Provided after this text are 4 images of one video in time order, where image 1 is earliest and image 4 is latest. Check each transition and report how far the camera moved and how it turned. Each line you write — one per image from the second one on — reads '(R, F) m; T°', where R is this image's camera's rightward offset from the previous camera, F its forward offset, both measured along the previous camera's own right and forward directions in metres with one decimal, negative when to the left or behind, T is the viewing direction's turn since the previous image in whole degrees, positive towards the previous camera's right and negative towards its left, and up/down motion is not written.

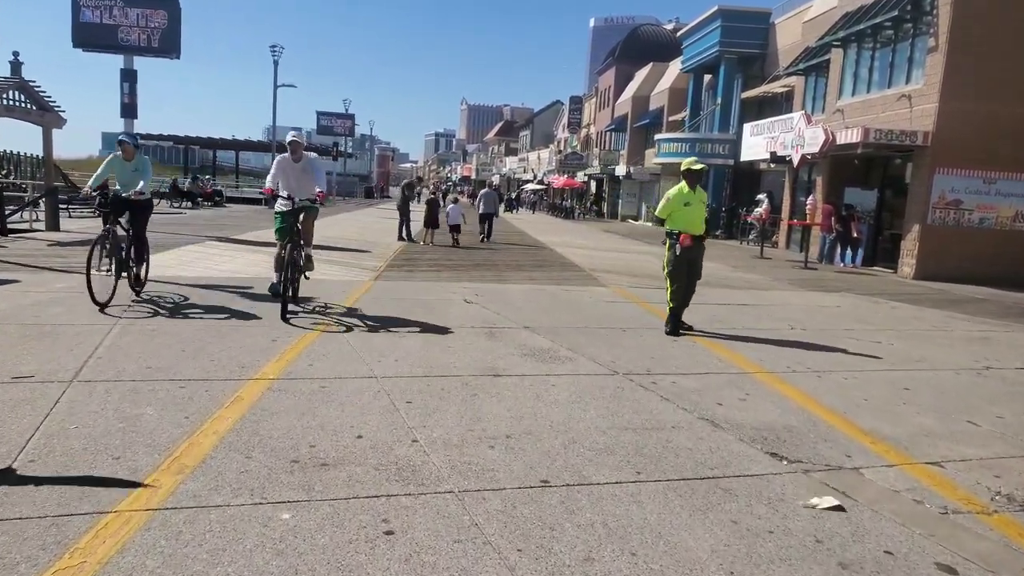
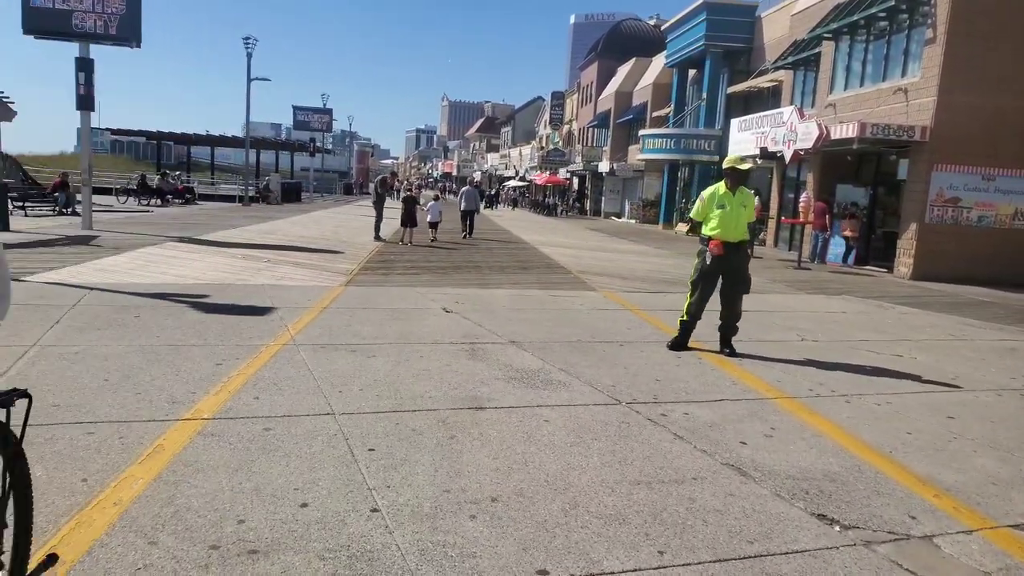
(0.0, +0.9) m; +1°
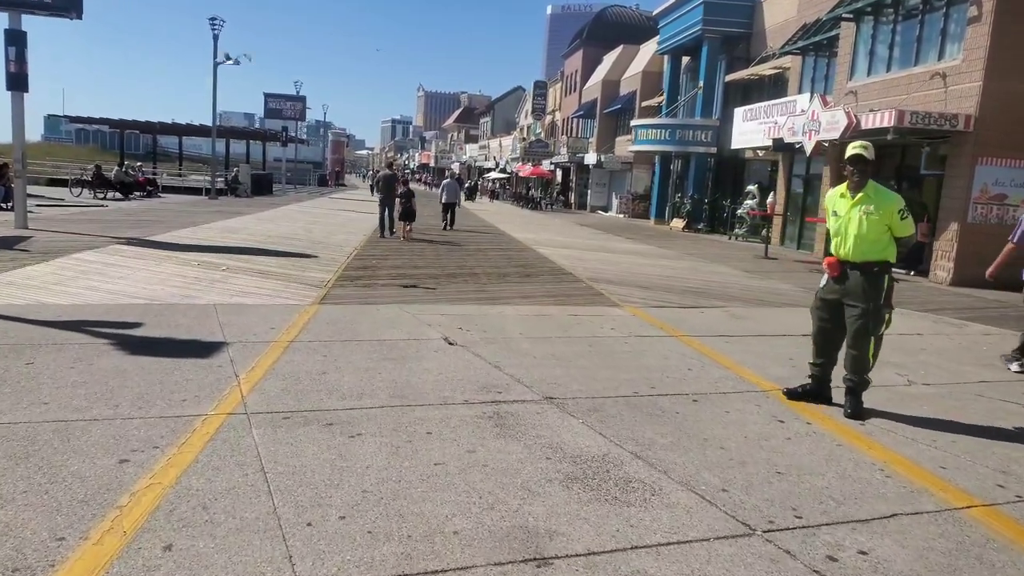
(-0.4, +2.0) m; +2°
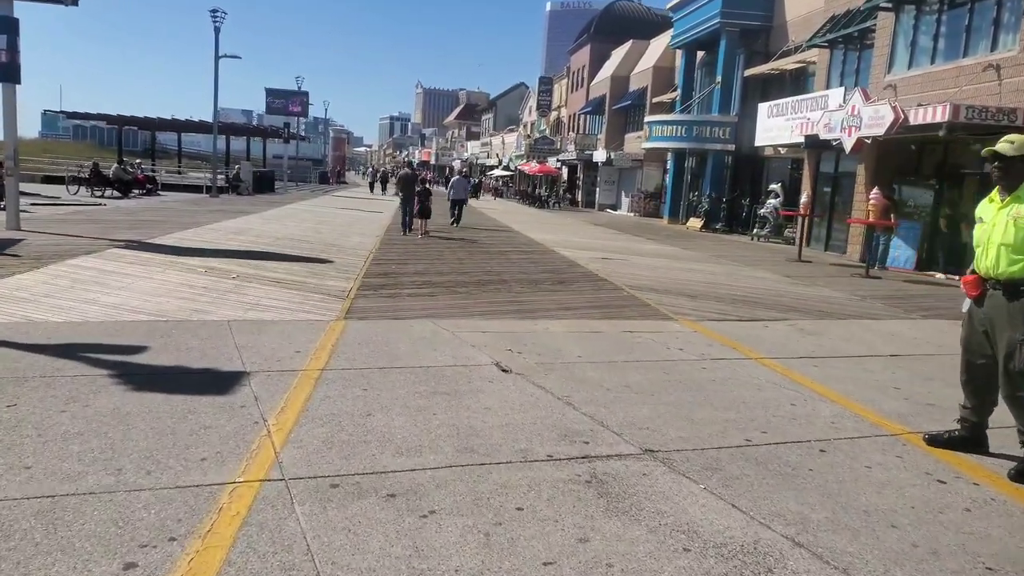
(-0.5, +1.0) m; 0°
